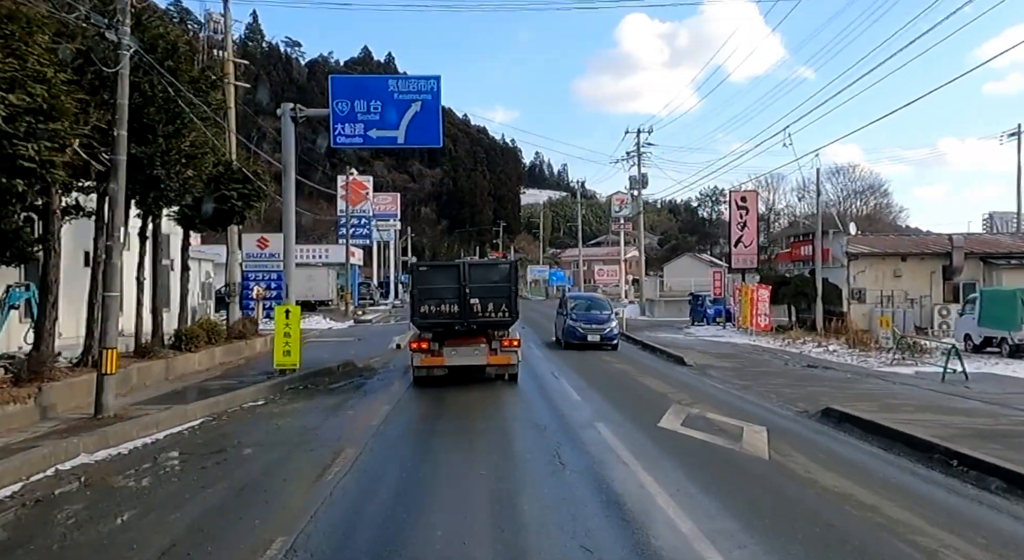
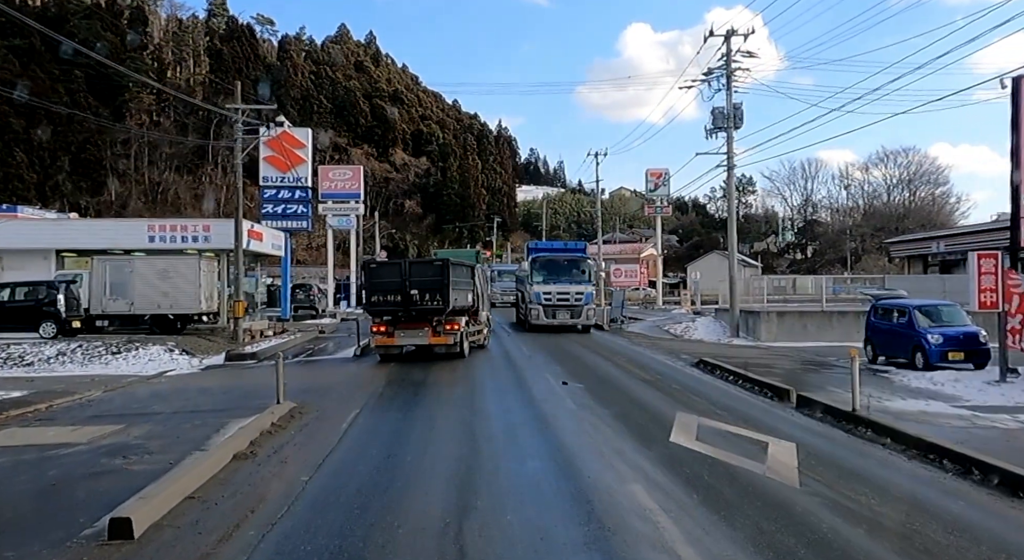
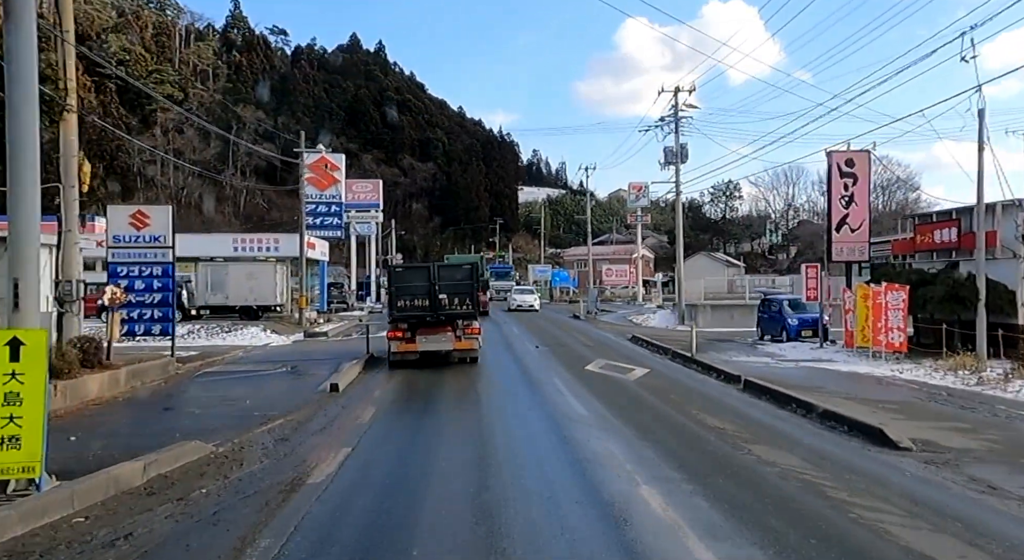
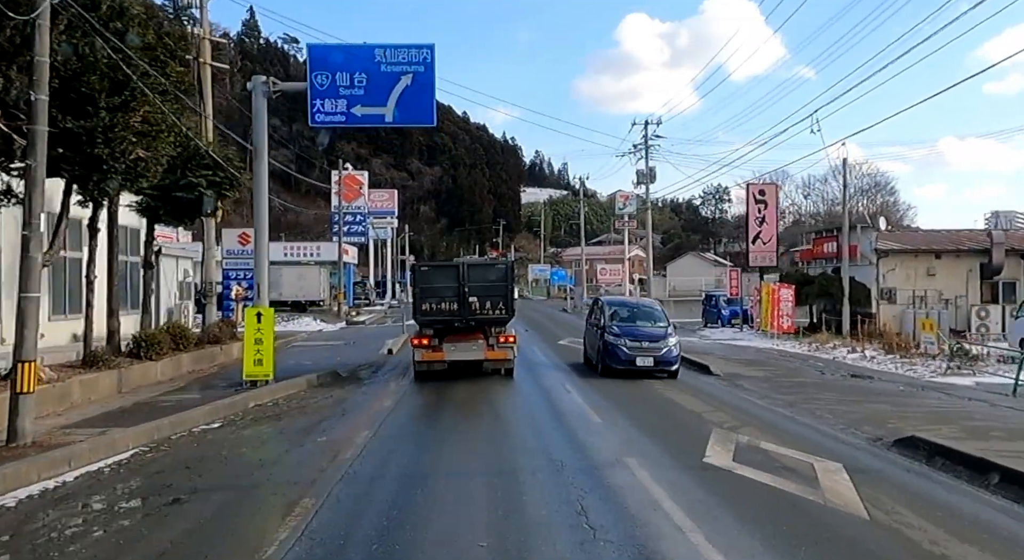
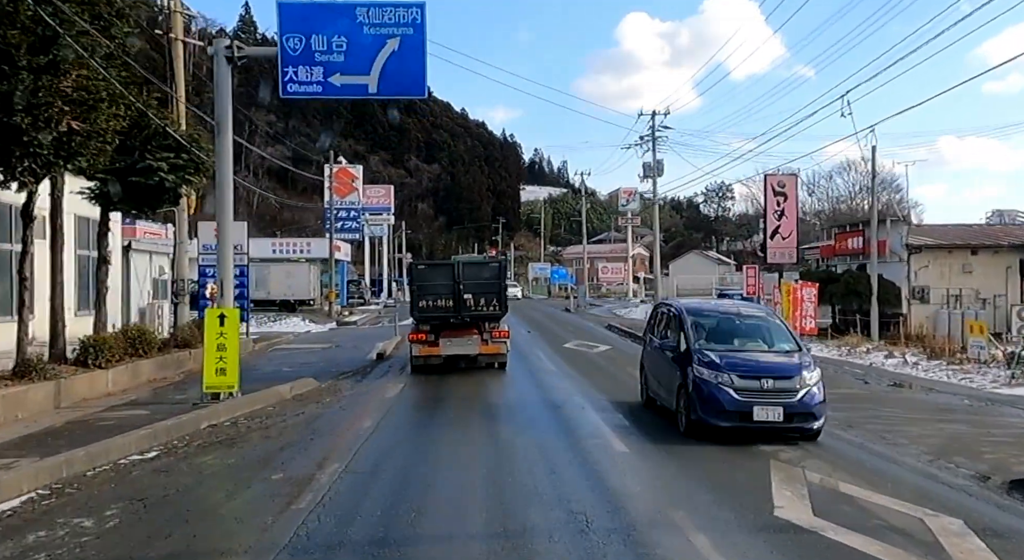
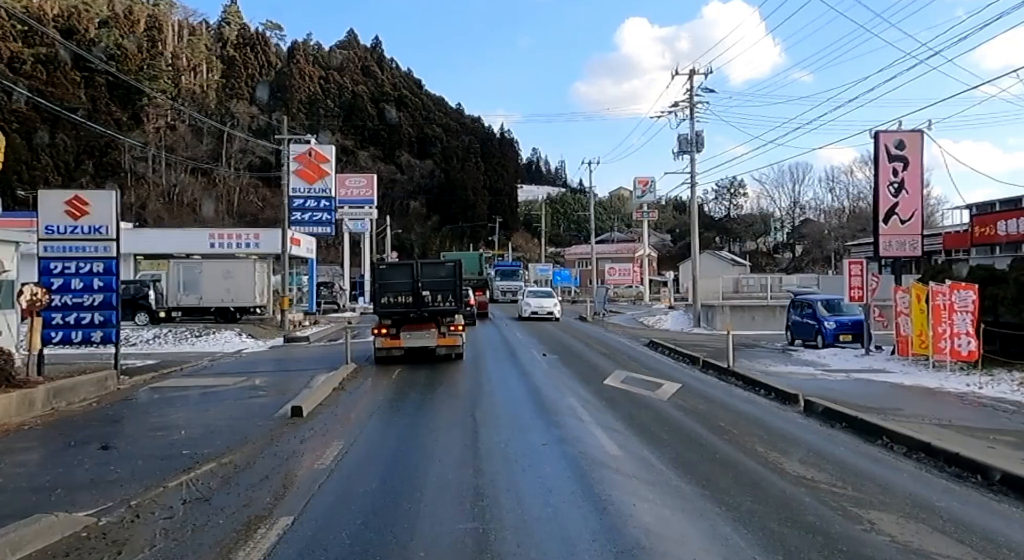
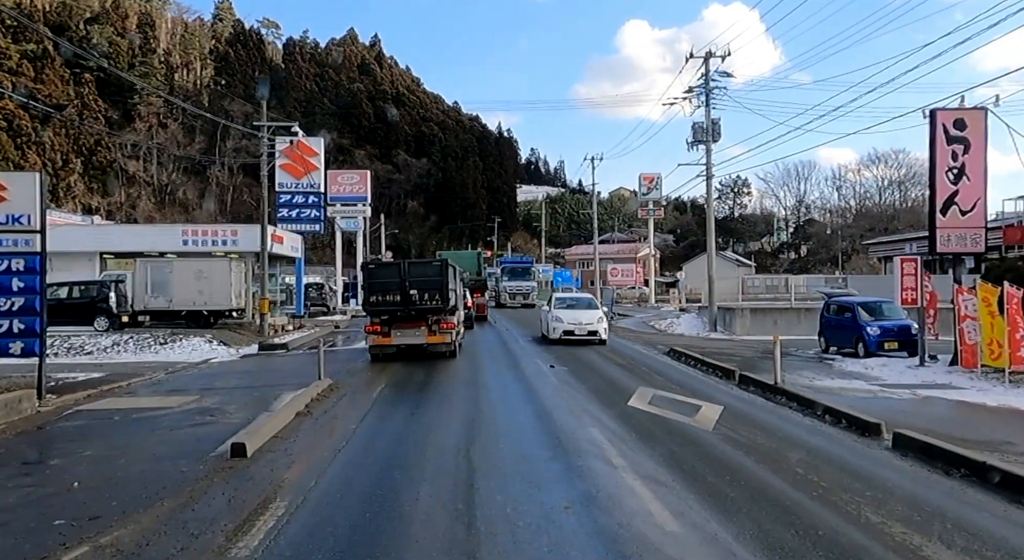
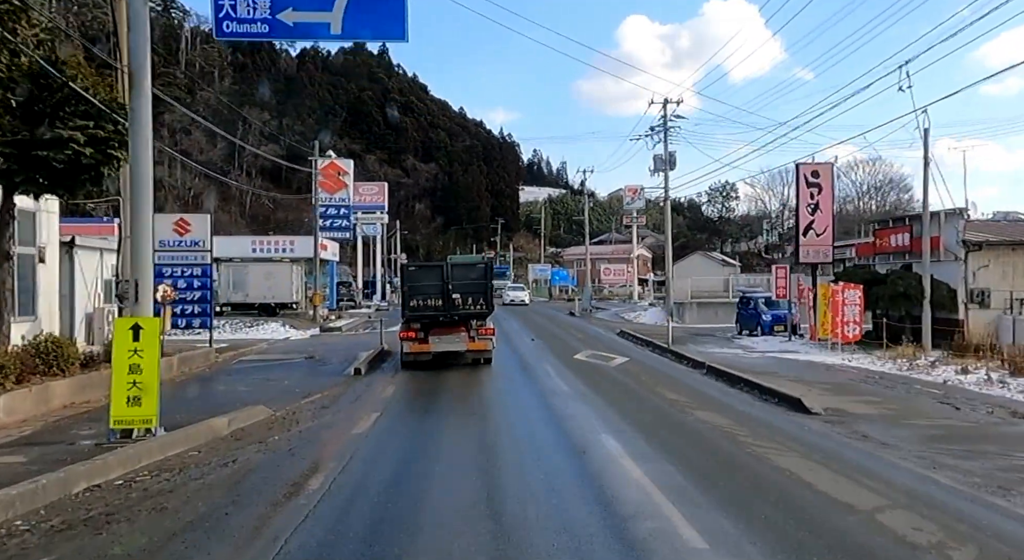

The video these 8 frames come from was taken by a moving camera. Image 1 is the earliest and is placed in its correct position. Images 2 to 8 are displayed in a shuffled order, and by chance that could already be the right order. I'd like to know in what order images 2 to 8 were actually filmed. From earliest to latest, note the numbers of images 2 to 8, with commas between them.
4, 5, 8, 3, 6, 7, 2
